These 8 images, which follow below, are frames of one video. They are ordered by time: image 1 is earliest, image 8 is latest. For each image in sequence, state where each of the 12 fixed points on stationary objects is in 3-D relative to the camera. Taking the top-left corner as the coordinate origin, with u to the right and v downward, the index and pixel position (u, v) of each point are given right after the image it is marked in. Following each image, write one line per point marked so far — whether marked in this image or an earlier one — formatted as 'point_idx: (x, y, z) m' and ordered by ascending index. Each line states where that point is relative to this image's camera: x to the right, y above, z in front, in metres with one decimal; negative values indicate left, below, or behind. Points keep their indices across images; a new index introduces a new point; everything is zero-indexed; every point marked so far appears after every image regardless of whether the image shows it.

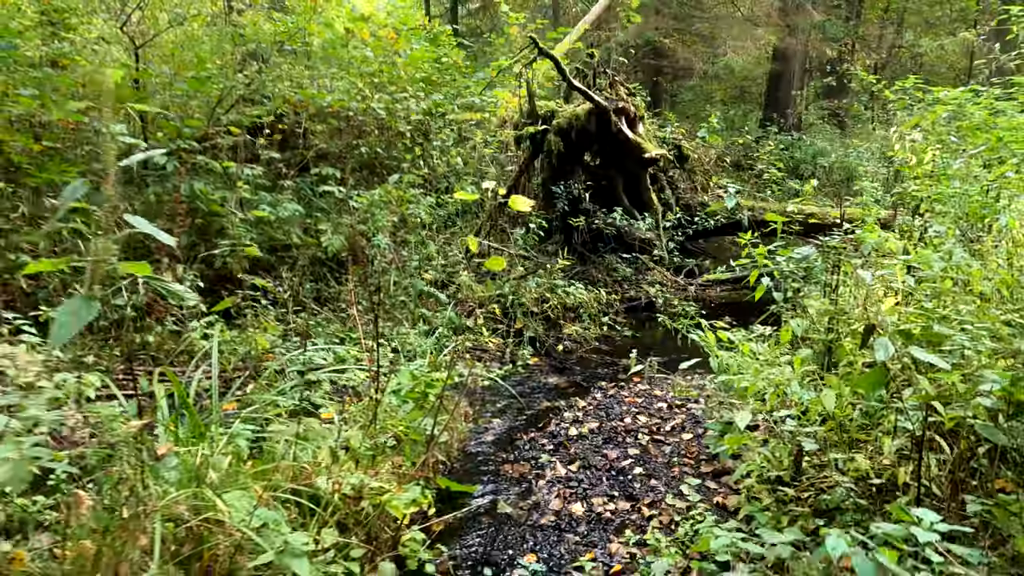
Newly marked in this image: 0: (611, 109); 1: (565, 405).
0: (+0.9, +1.7, +6.3) m
1: (+0.3, -0.7, +4.2) m
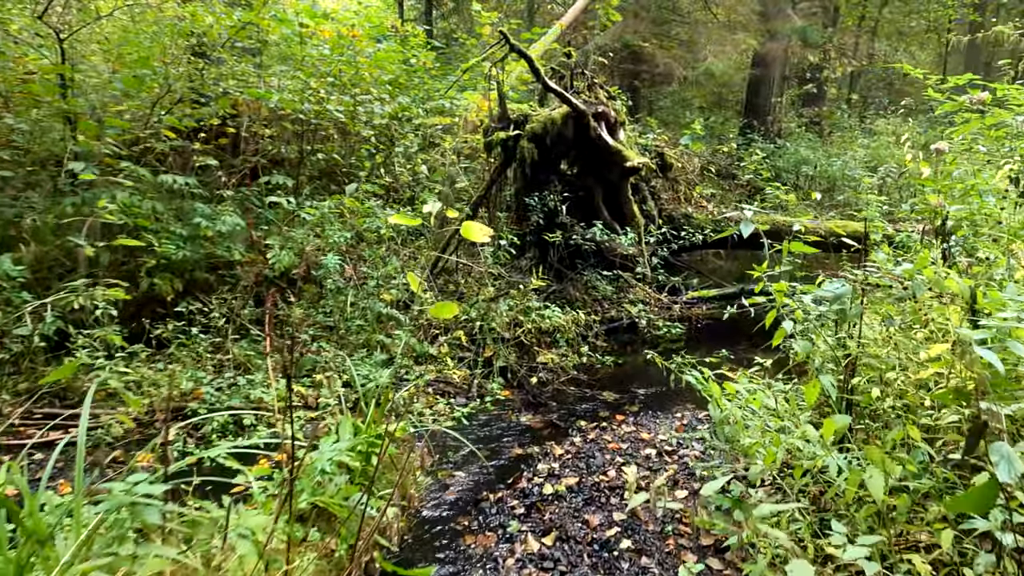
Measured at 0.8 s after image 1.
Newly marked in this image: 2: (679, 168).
0: (+0.7, +1.5, +5.7) m
1: (+0.1, -0.9, +3.6) m
2: (+1.9, +1.4, +7.7) m
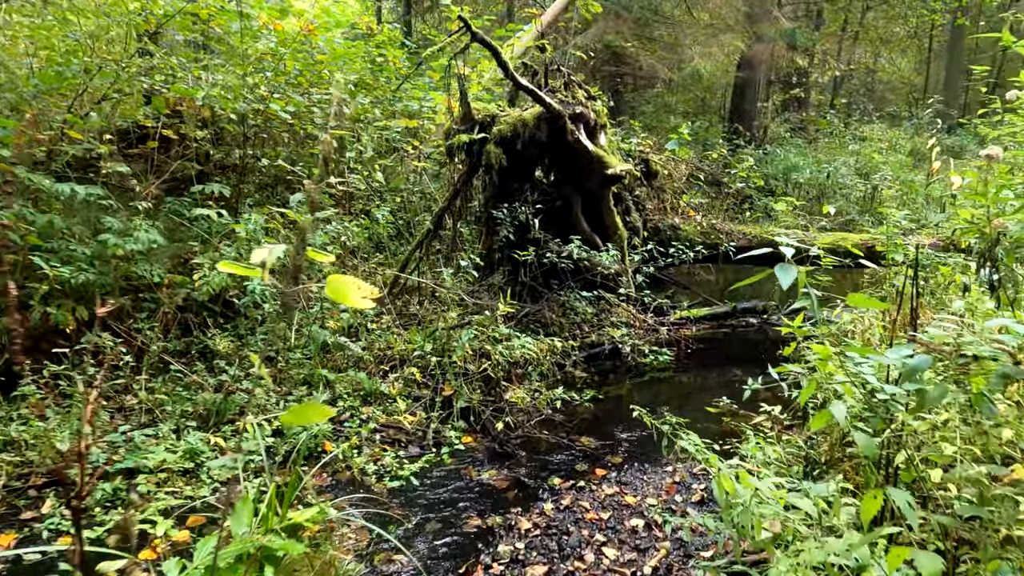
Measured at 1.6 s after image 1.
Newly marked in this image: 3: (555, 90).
0: (+0.4, +1.3, +5.1) m
1: (0.0, -1.0, +3.0) m
2: (+1.6, +1.2, +7.1) m
3: (+0.4, +1.6, +5.4) m
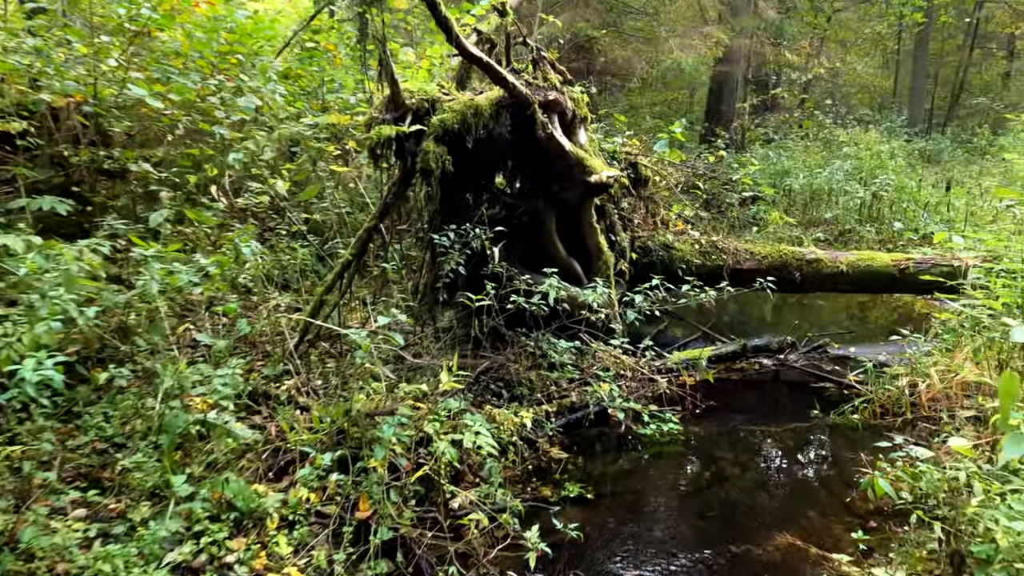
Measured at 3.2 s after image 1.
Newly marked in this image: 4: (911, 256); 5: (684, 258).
0: (+0.1, +1.1, +3.8) m
1: (-0.2, -1.3, +1.6) m
2: (+1.2, +0.9, +5.8) m
3: (+0.1, +1.3, +4.1) m
4: (+3.3, +0.3, +5.5) m
5: (+1.4, +0.2, +5.5) m
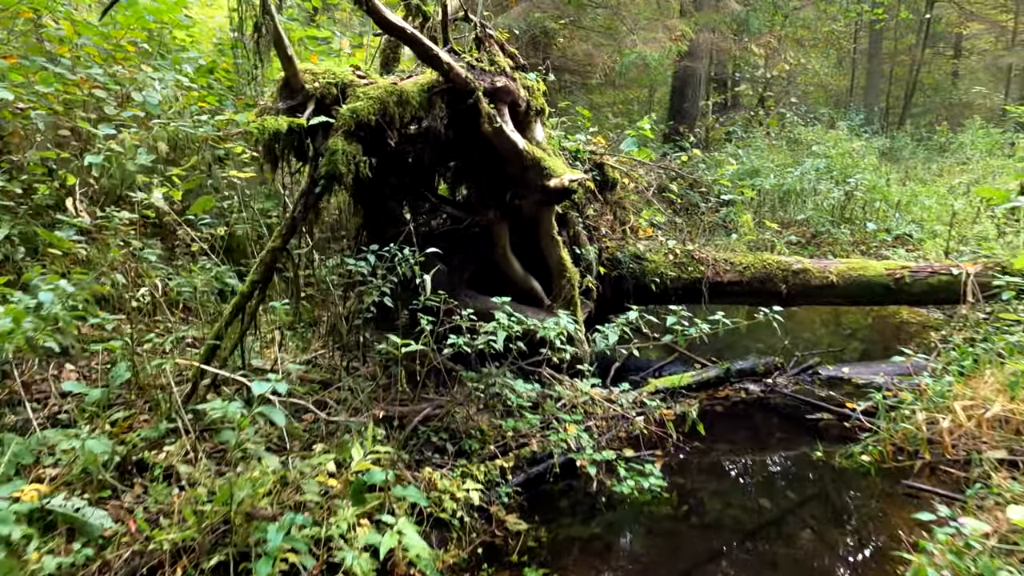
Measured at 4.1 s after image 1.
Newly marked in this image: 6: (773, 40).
0: (-0.2, +0.9, +3.1) m
1: (-0.3, -1.4, +0.9) m
2: (+0.8, +0.8, +5.2) m
3: (-0.3, +1.2, +3.4) m
4: (+2.9, +0.2, +4.9) m
5: (+1.1, +0.1, +4.9) m
6: (+4.5, +4.3, +11.6) m
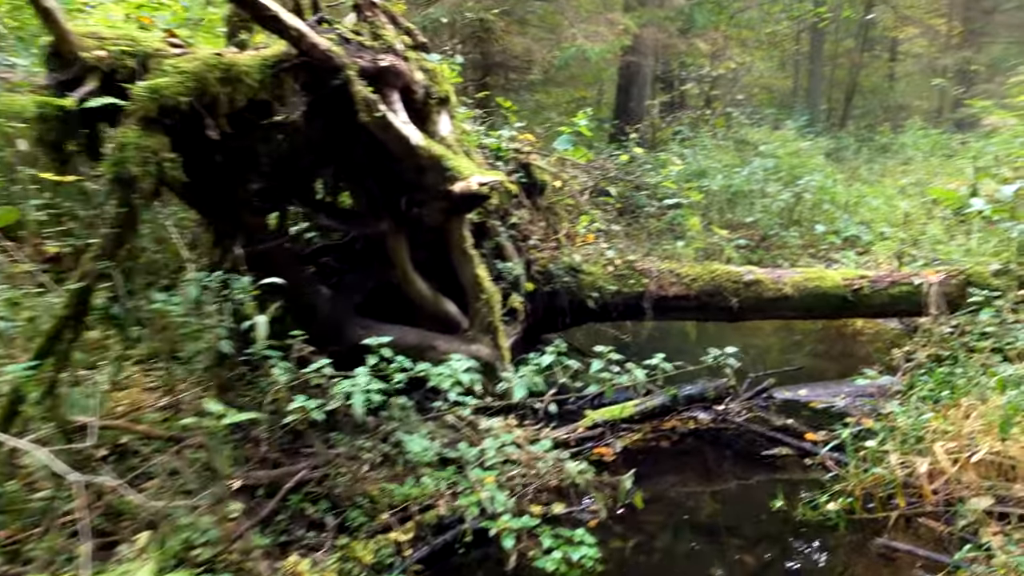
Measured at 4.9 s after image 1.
0: (-0.6, +0.8, +2.5) m
1: (-0.5, -1.6, +0.2) m
2: (+0.3, +0.7, +4.6) m
3: (-0.7, +1.1, +2.8) m
4: (+2.4, +0.1, +4.5) m
5: (+0.5, 0.0, +4.3) m
6: (+3.5, +4.2, +11.3) m
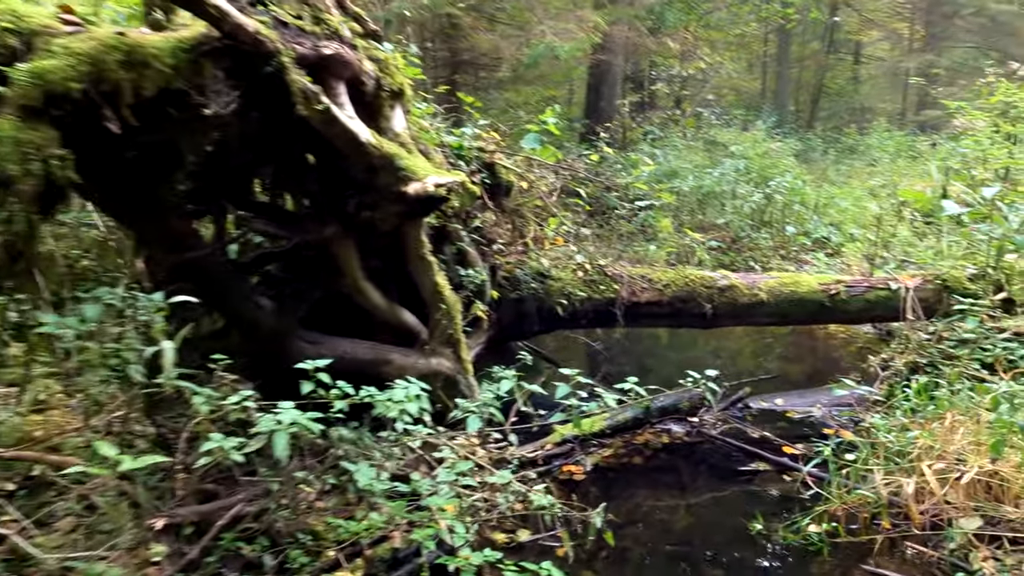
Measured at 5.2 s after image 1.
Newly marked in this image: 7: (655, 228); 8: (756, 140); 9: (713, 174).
0: (-0.7, +0.8, +2.2) m
1: (-0.6, -1.6, 0.0) m
2: (+0.1, +0.6, +4.4) m
3: (-0.8, +1.0, +2.5) m
4: (+2.1, +0.1, +4.4) m
5: (+0.3, 0.0, +4.1) m
6: (+2.9, +4.2, +11.2) m
7: (+1.3, +0.5, +5.9) m
8: (+3.7, +2.2, +10.1) m
9: (+2.5, +1.4, +8.1) m
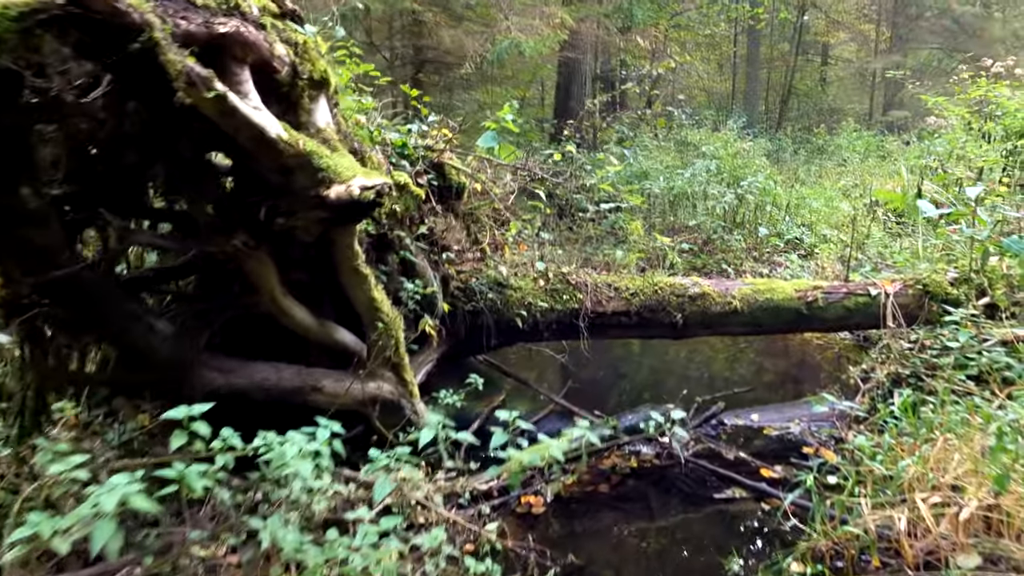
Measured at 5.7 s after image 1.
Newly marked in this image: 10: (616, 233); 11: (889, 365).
0: (-0.9, +0.7, +1.8) m
1: (-0.7, -1.7, -0.4) m
2: (-0.2, +0.6, +4.0) m
3: (-1.0, +1.0, +2.1) m
4: (+1.9, 0.0, +4.1) m
5: (+0.1, -0.1, +3.8) m
6: (+2.4, +4.1, +10.9) m
7: (+0.9, +0.5, +5.6) m
8: (+3.2, +2.2, +9.9) m
9: (+2.0, +1.3, +7.9) m
10: (+0.9, +0.4, +5.6) m
11: (+2.1, -0.4, +3.7) m
